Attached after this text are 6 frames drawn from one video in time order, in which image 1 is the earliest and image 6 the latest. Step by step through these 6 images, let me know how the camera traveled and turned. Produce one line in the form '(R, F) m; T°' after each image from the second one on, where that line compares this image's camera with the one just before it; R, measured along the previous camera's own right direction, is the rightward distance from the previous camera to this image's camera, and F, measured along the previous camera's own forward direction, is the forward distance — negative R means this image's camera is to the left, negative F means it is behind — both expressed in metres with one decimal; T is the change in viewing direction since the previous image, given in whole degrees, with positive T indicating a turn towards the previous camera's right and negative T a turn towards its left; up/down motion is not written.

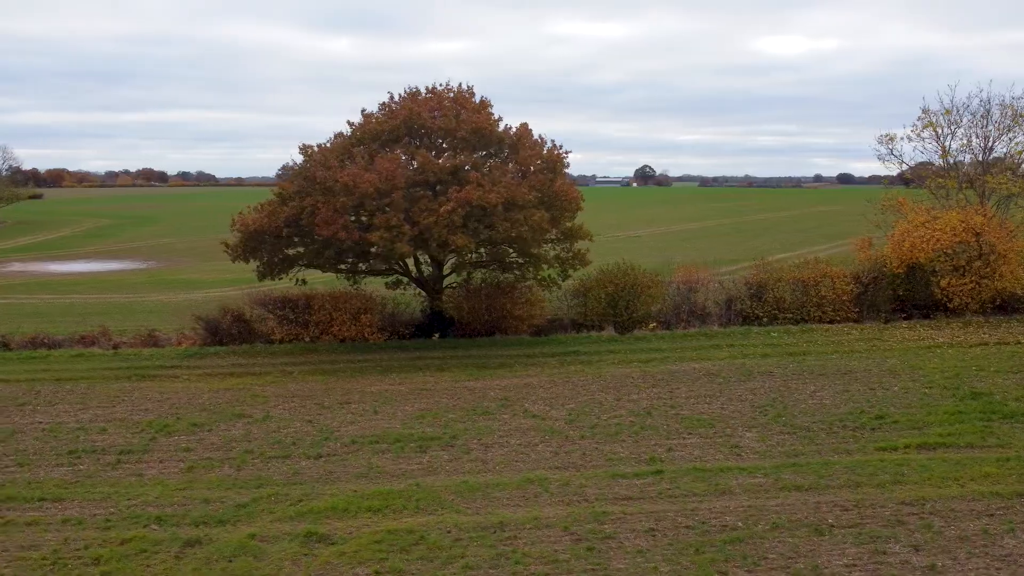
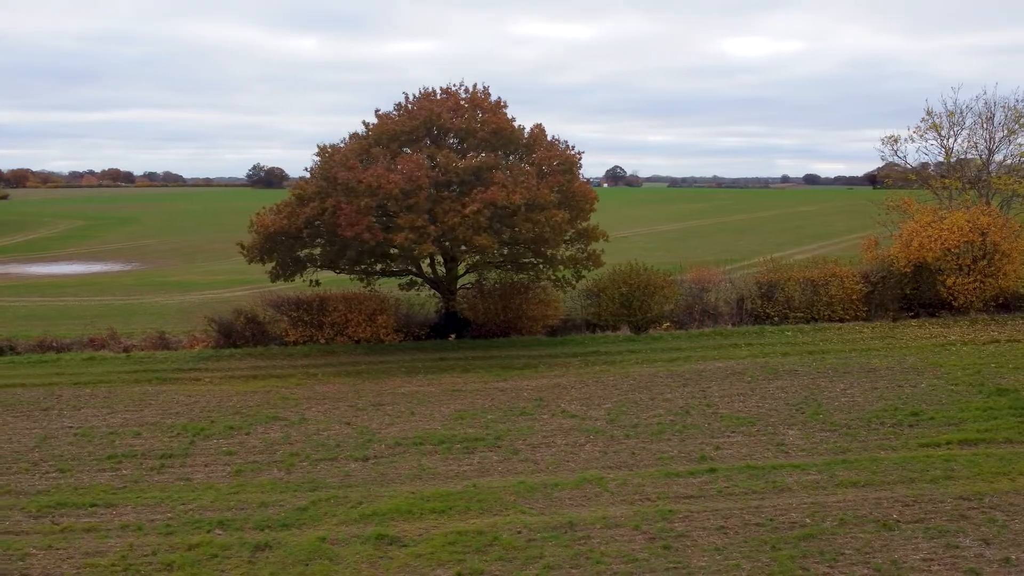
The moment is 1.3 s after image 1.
(-1.1, 0.0) m; +2°
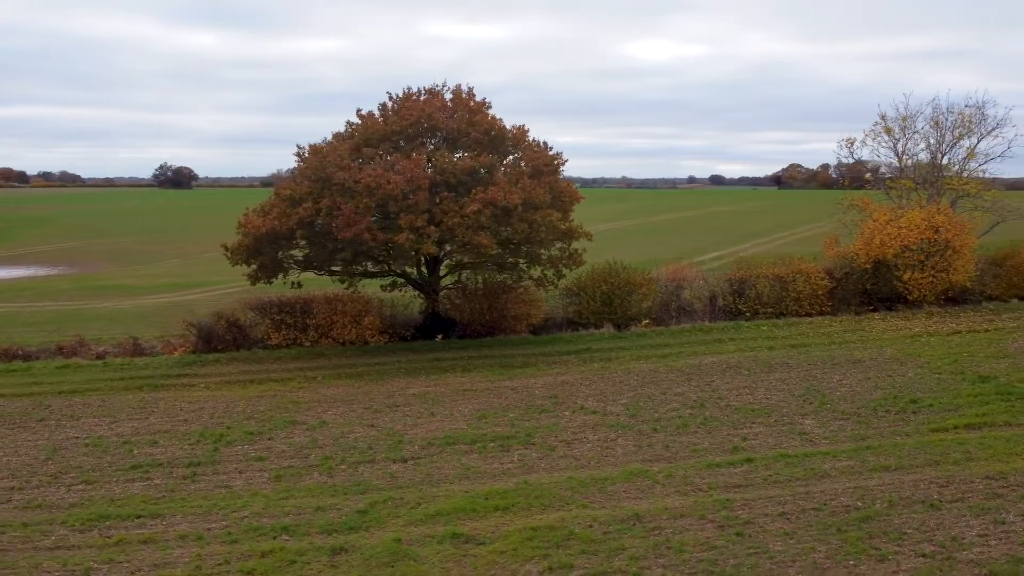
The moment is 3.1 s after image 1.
(-1.7, 0.0) m; +6°
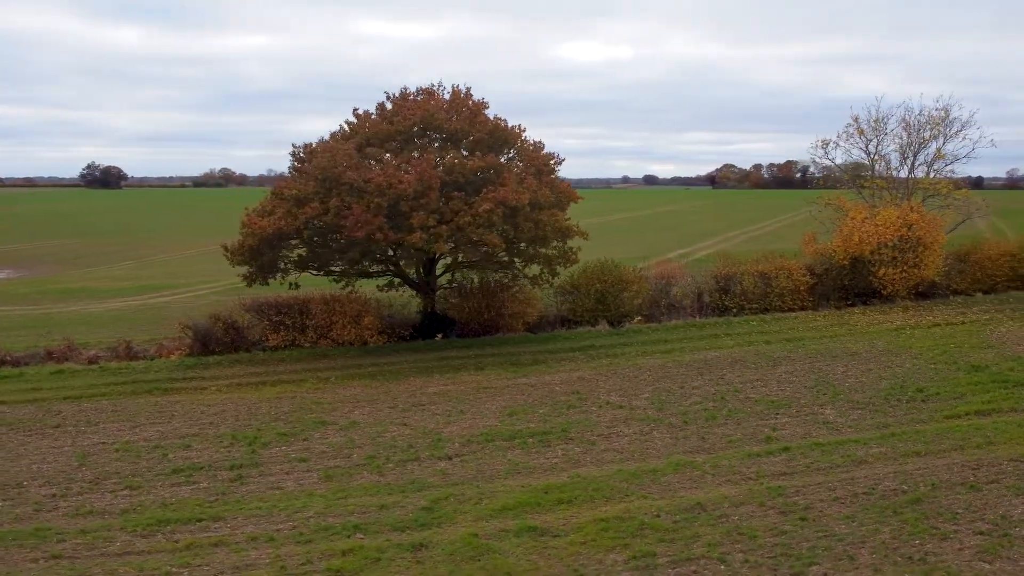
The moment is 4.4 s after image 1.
(-1.5, -0.1) m; +4°
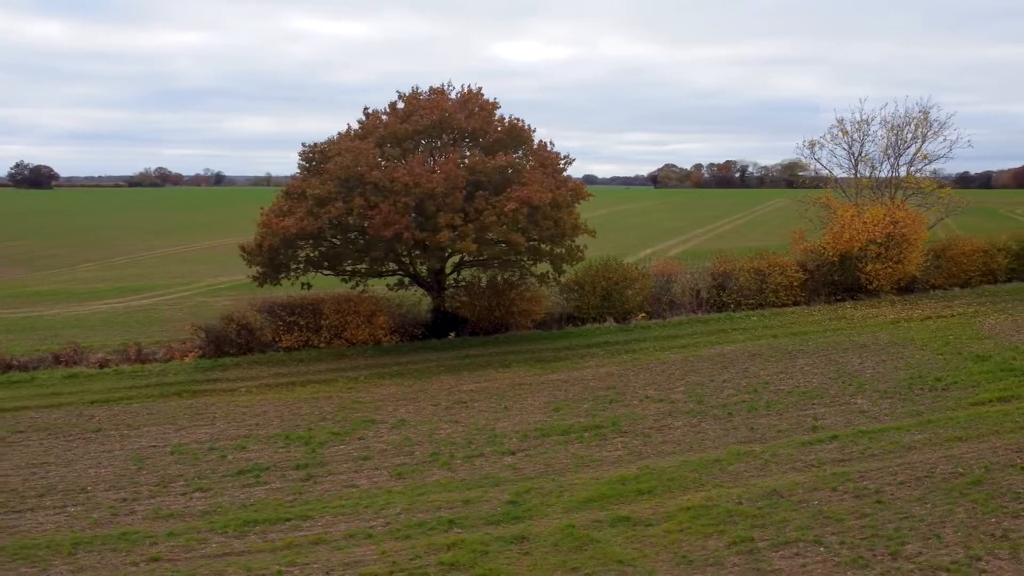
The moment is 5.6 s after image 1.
(-1.7, -0.1) m; +4°
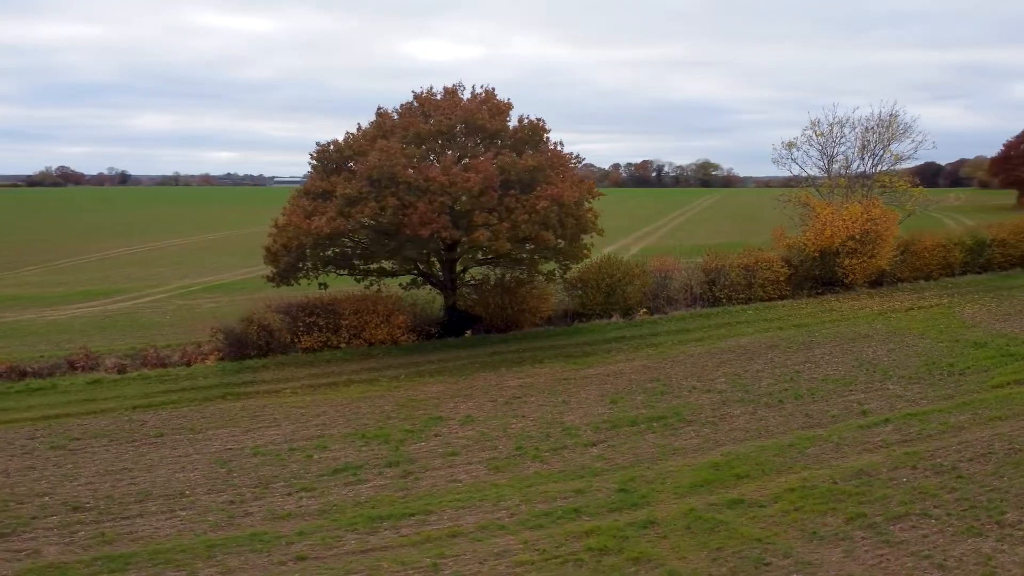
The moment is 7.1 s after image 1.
(-2.4, -0.2) m; +6°
